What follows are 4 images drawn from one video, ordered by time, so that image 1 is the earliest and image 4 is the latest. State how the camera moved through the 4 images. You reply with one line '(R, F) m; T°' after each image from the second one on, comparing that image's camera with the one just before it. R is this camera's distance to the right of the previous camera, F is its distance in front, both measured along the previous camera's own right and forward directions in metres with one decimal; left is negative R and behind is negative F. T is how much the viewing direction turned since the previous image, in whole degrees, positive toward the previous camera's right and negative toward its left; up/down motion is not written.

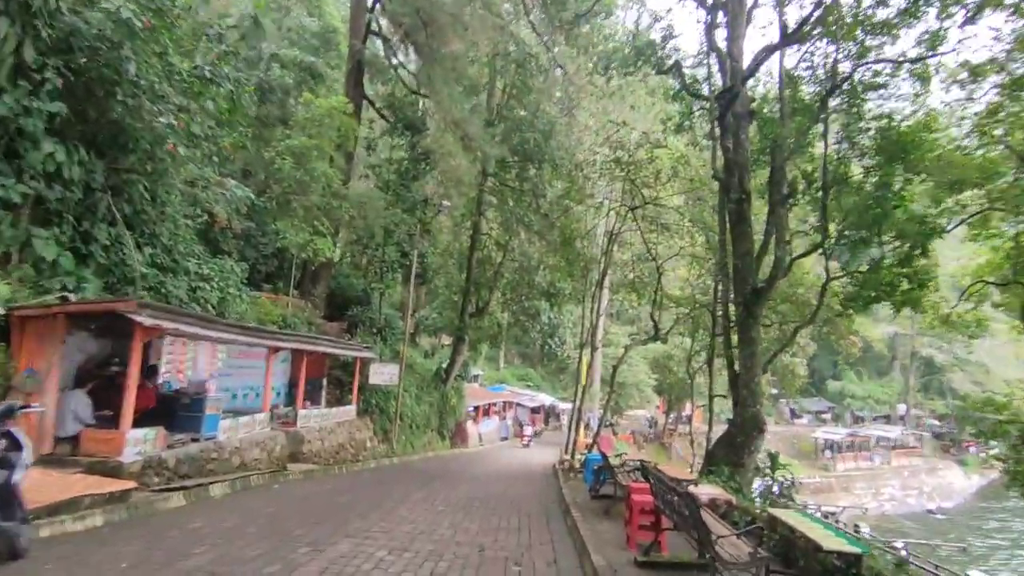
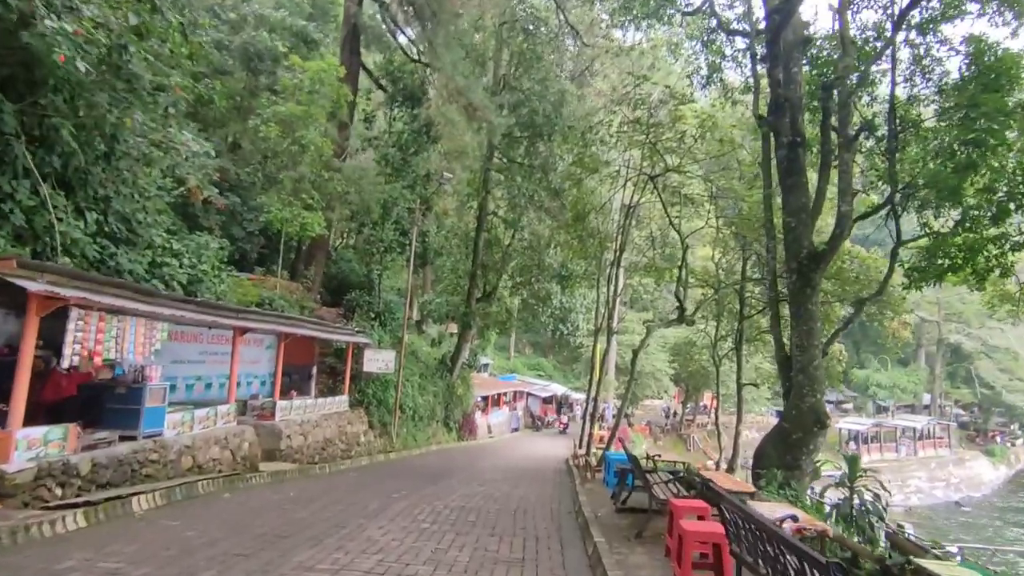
(+0.1, +1.6) m; -1°
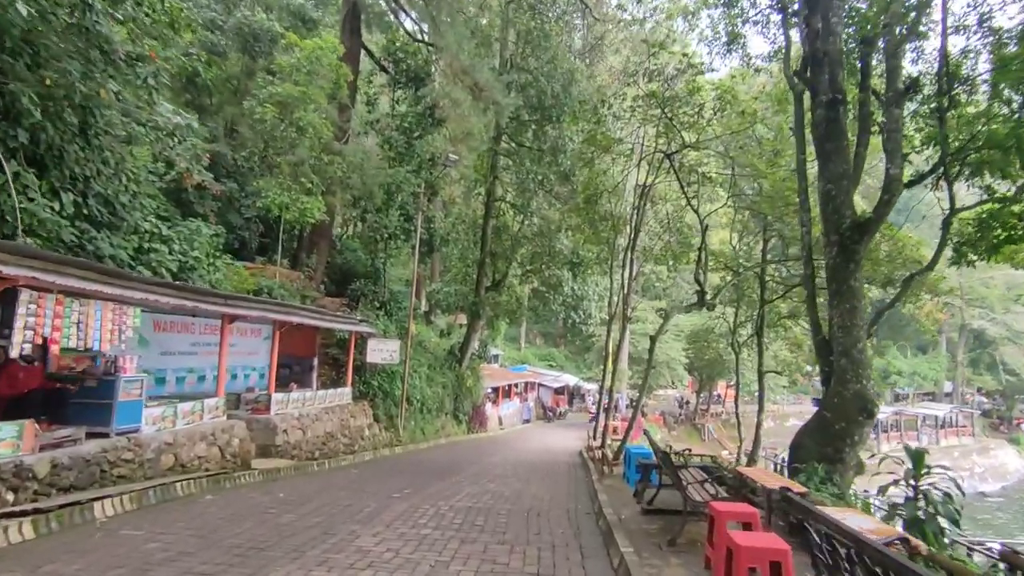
(0.0, +0.7) m; -1°
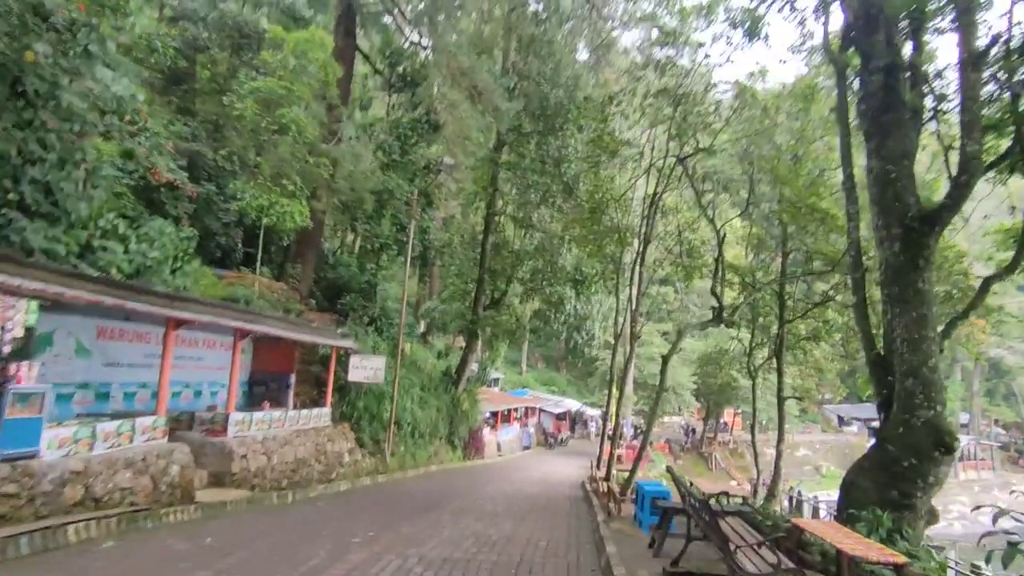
(+0.1, +1.3) m; 0°
